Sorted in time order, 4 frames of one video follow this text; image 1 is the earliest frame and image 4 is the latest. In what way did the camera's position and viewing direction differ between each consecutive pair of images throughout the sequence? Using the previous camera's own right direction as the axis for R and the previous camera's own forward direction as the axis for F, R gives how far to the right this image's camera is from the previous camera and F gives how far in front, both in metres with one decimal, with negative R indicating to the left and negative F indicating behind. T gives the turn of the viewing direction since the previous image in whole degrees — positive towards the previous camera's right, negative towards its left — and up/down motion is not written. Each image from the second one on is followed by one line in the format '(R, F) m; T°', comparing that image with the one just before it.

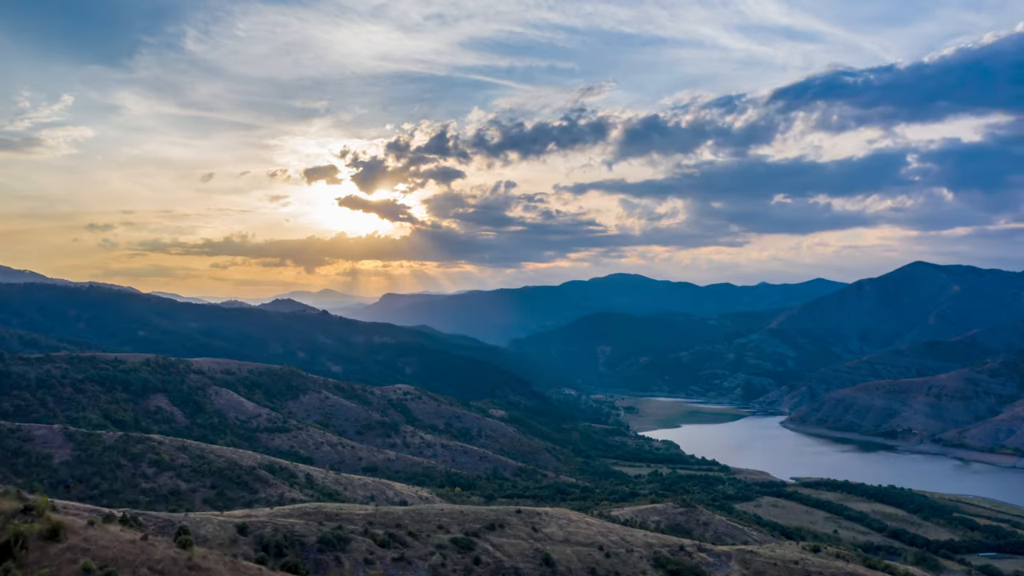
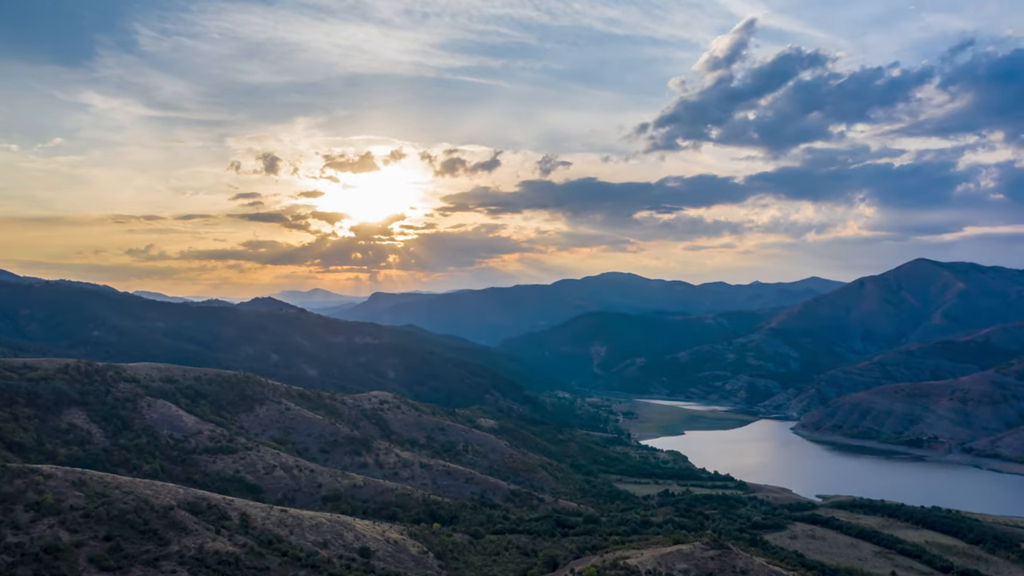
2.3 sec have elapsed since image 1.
(0.0, +10.1) m; +1°
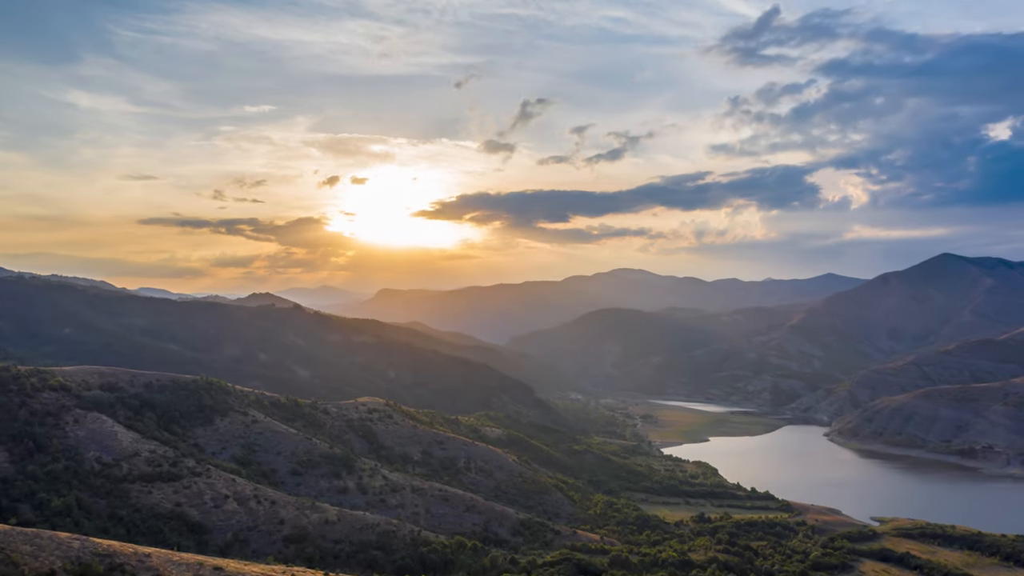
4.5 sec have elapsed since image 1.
(-0.1, +10.2) m; -1°
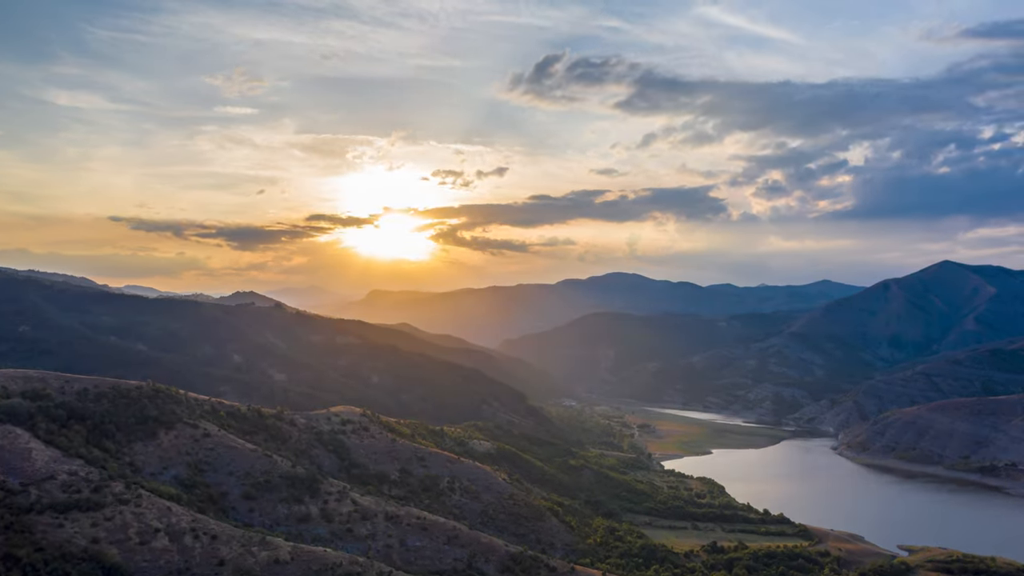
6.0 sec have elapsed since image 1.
(+0.1, +6.7) m; +1°
